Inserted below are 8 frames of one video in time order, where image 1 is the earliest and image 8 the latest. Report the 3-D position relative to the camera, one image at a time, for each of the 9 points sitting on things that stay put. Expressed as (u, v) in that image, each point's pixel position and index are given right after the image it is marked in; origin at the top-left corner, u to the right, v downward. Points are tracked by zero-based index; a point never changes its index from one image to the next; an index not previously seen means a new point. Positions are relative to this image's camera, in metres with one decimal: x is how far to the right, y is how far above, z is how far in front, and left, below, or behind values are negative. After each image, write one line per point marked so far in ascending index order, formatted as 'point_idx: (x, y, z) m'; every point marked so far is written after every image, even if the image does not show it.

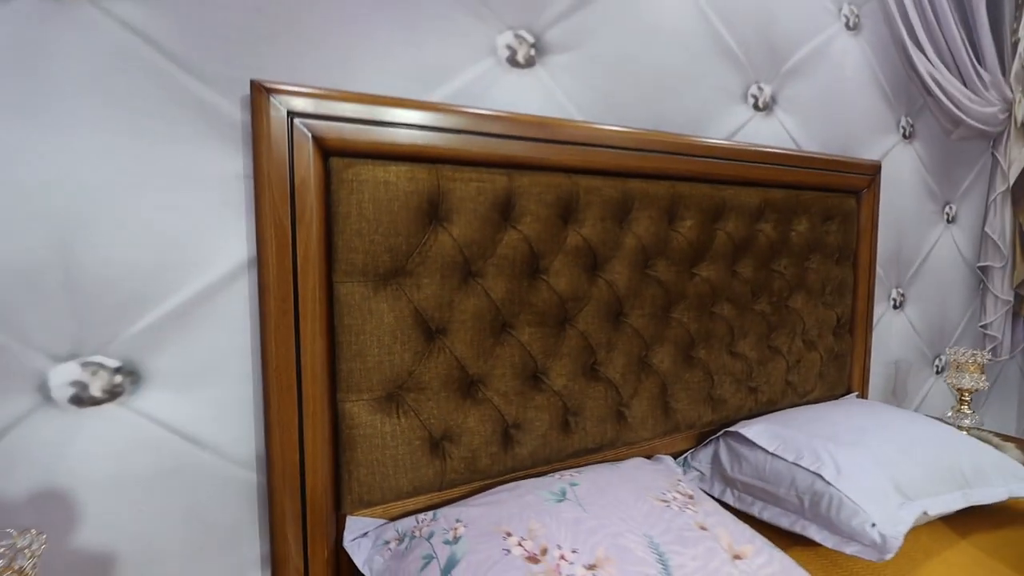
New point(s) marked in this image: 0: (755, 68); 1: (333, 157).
0: (+0.6, +0.5, +1.3) m
1: (-0.3, +0.2, +0.8) m
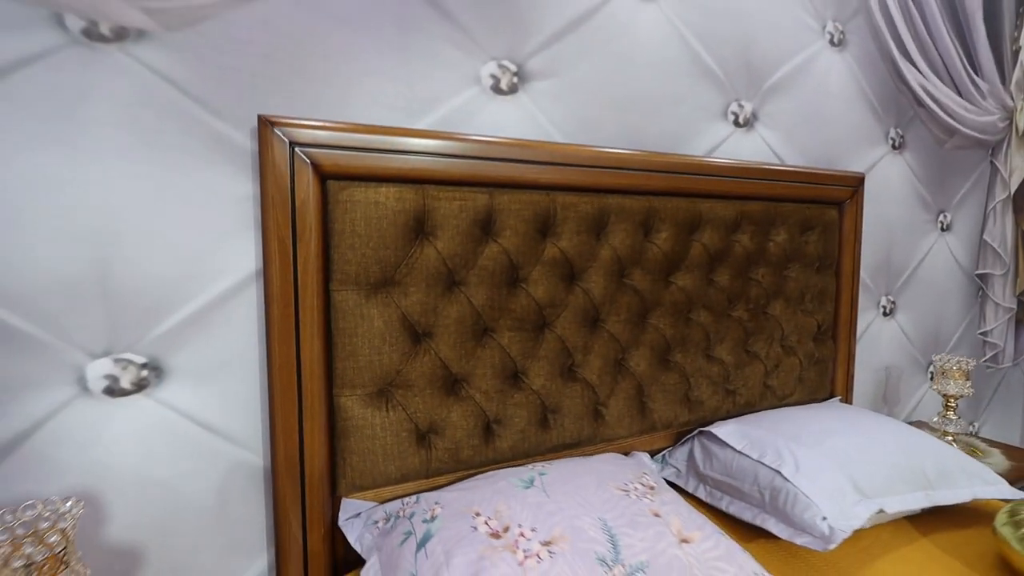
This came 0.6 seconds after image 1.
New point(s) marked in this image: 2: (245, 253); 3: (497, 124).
0: (+0.6, +0.5, +1.3) m
1: (-0.3, +0.2, +0.9) m
2: (-0.5, +0.1, +0.9) m
3: (0.0, +0.3, +1.1) m
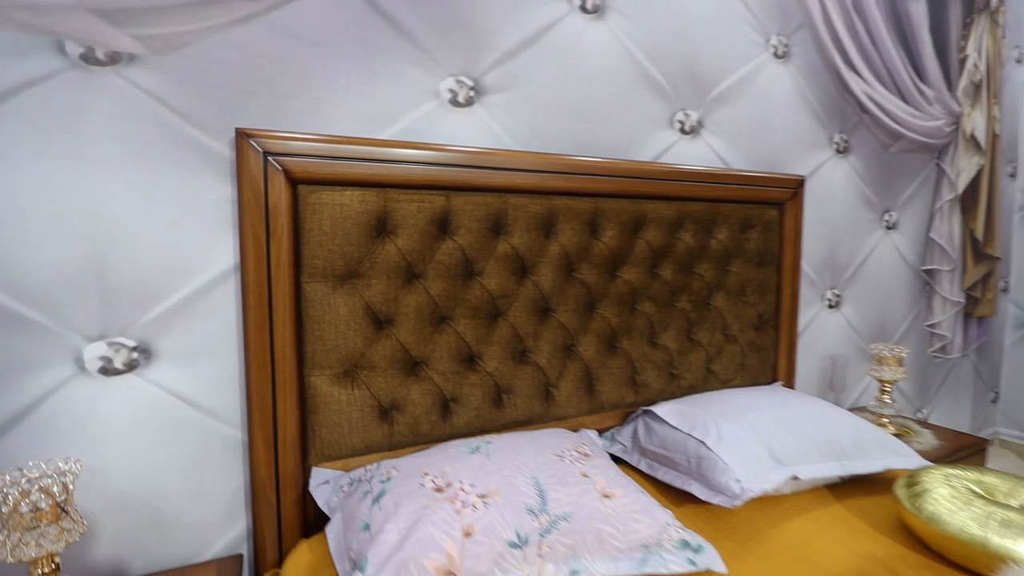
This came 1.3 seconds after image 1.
0: (+0.5, +0.5, +1.4) m
1: (-0.4, +0.2, +1.0) m
2: (-0.6, +0.1, +1.0) m
3: (-0.1, +0.4, +1.2) m
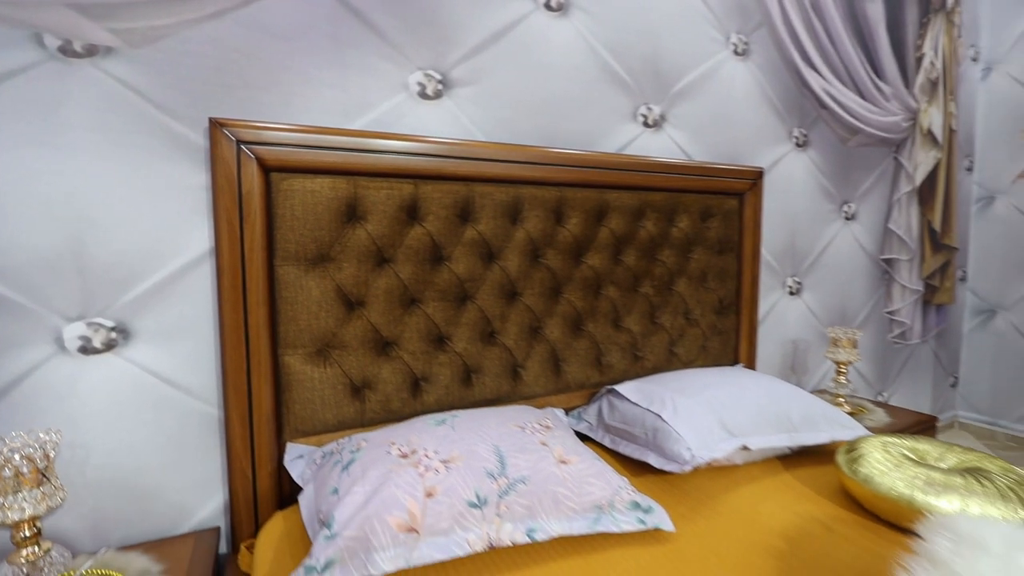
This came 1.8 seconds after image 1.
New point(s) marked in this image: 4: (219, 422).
0: (+0.4, +0.6, +1.5) m
1: (-0.5, +0.2, +1.0) m
2: (-0.6, +0.1, +1.0) m
3: (-0.2, +0.4, +1.2) m
4: (-0.6, -0.3, +1.1) m
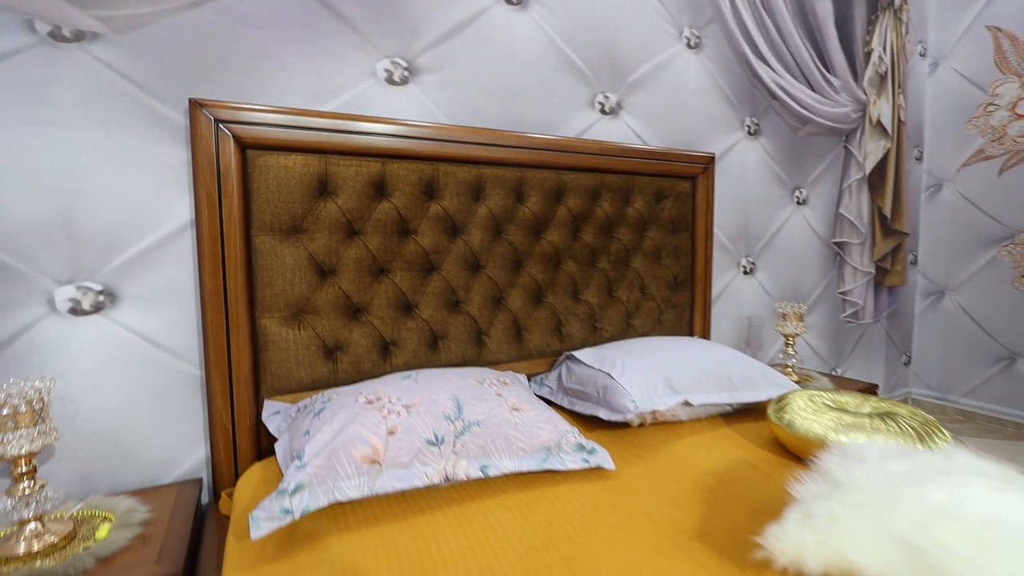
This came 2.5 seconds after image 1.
0: (+0.3, +0.7, +1.6) m
1: (-0.6, +0.3, +1.1) m
2: (-0.7, +0.2, +1.1) m
3: (-0.3, +0.5, +1.3) m
4: (-0.7, -0.2, +1.1) m
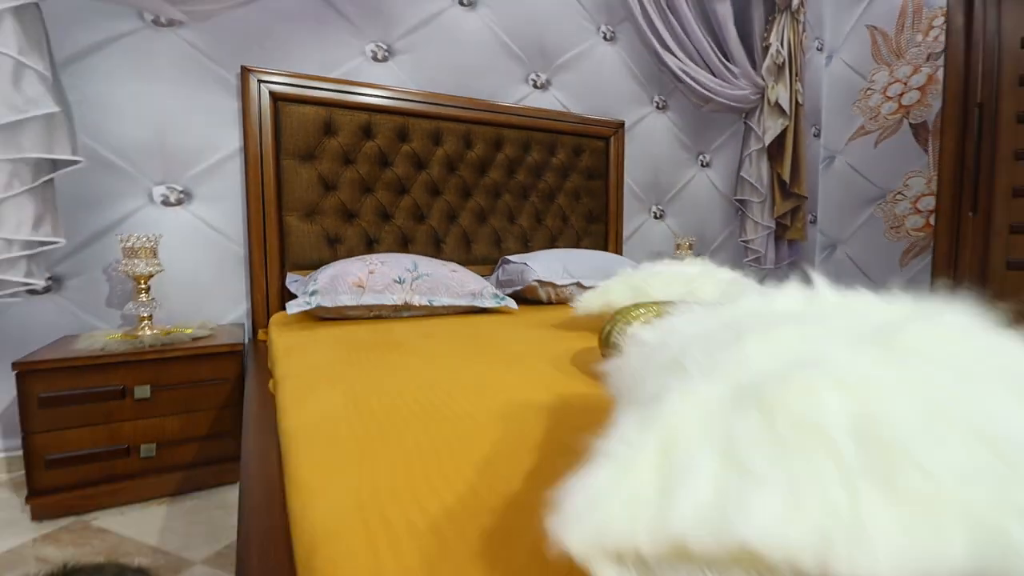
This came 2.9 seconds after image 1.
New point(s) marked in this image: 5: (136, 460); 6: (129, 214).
0: (+0.1, +1.0, +2.2) m
1: (-0.8, +0.6, +1.7) m
2: (-0.9, +0.5, +1.7) m
3: (-0.5, +0.8, +1.9) m
4: (-0.9, +0.1, +1.7) m
5: (-1.0, -0.4, +1.3) m
6: (-1.2, +0.2, +1.5) m
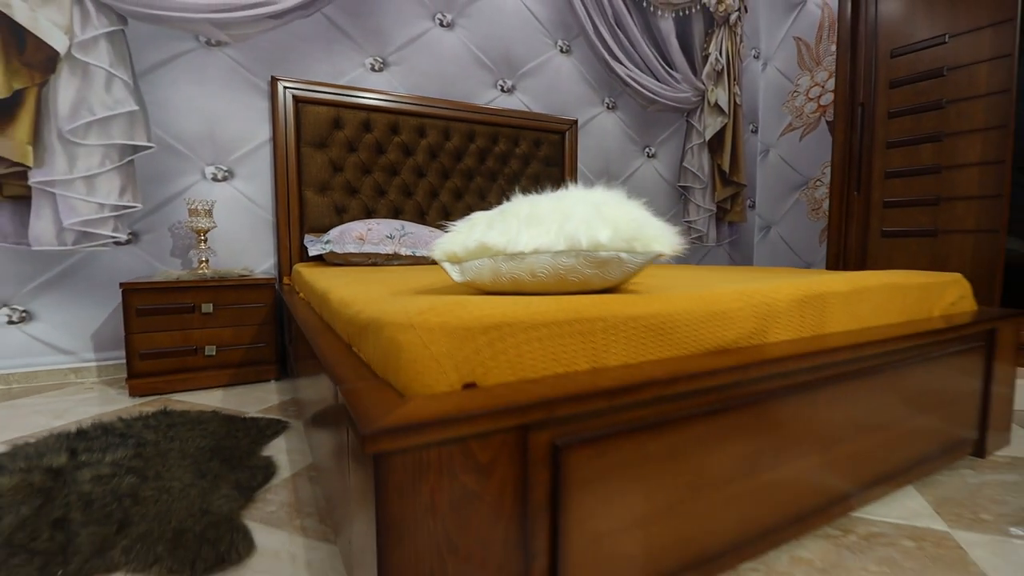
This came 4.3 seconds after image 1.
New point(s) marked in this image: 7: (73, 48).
0: (-0.1, +1.2, +2.7) m
1: (-0.9, +0.8, +2.2) m
2: (-1.1, +0.7, +2.2) m
3: (-0.7, +1.0, +2.4) m
4: (-1.1, +0.3, +2.2) m
5: (-1.1, -0.2, +1.8) m
6: (-1.3, +0.4, +2.1) m
7: (-1.5, +0.8, +1.8) m
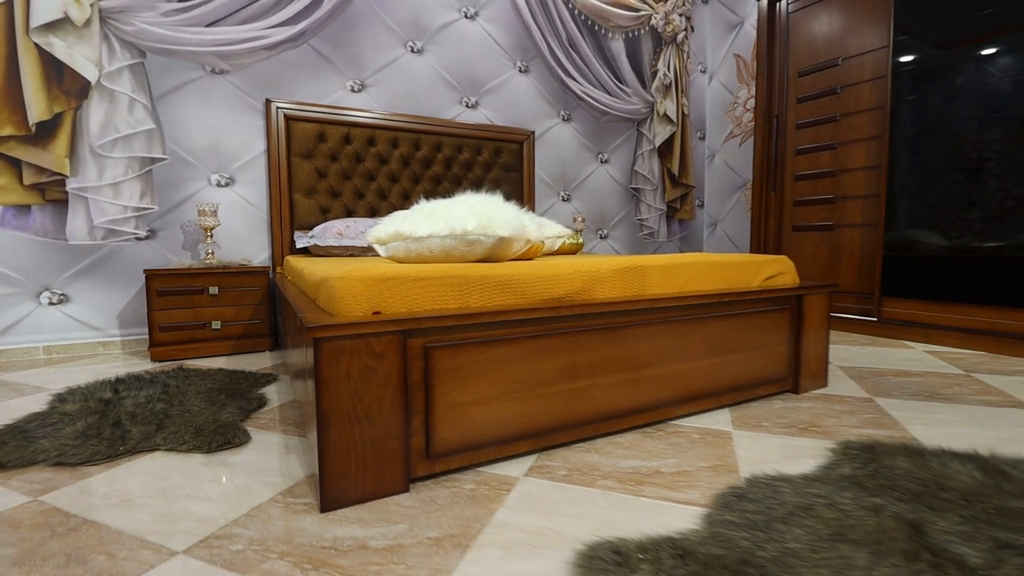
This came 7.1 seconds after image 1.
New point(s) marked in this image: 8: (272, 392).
0: (-0.3, +1.2, +3.1) m
1: (-1.1, +0.9, +2.6) m
2: (-1.3, +0.7, +2.6) m
3: (-0.9, +1.0, +2.8) m
4: (-1.3, +0.3, +2.6) m
5: (-1.3, -0.2, +2.2) m
6: (-1.5, +0.5, +2.5) m
7: (-1.8, +0.9, +2.2) m
8: (-0.8, -0.3, +1.7) m
